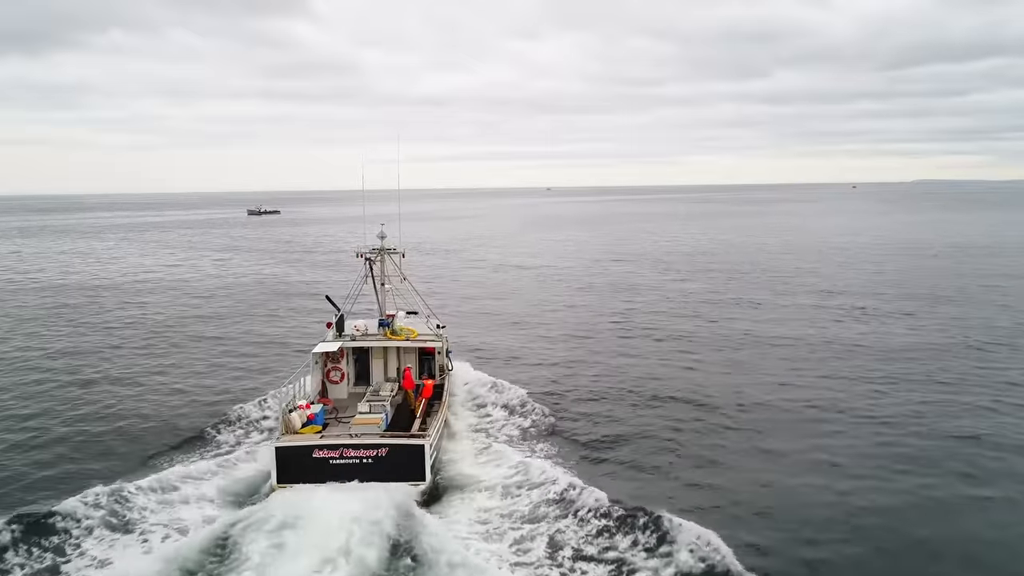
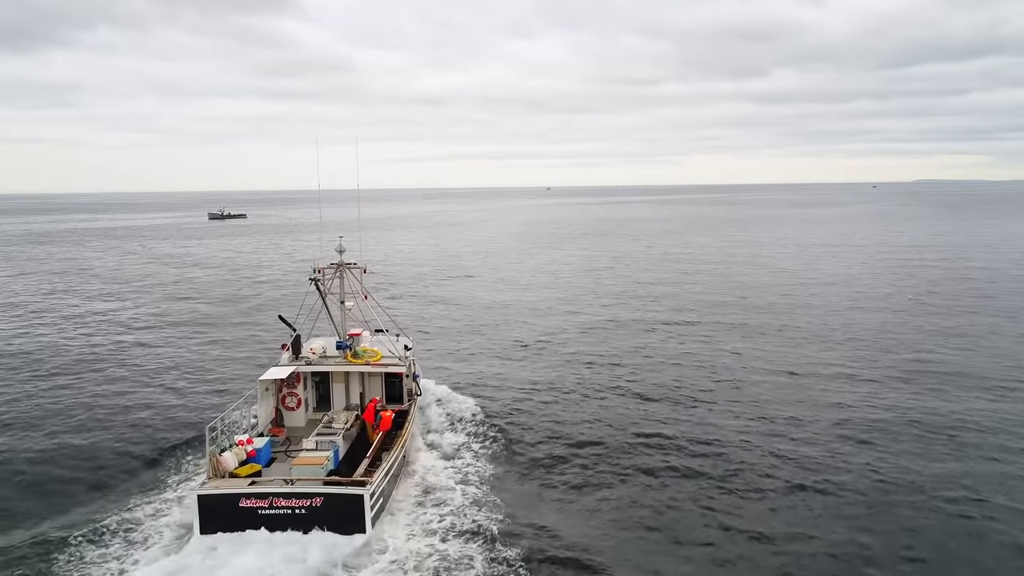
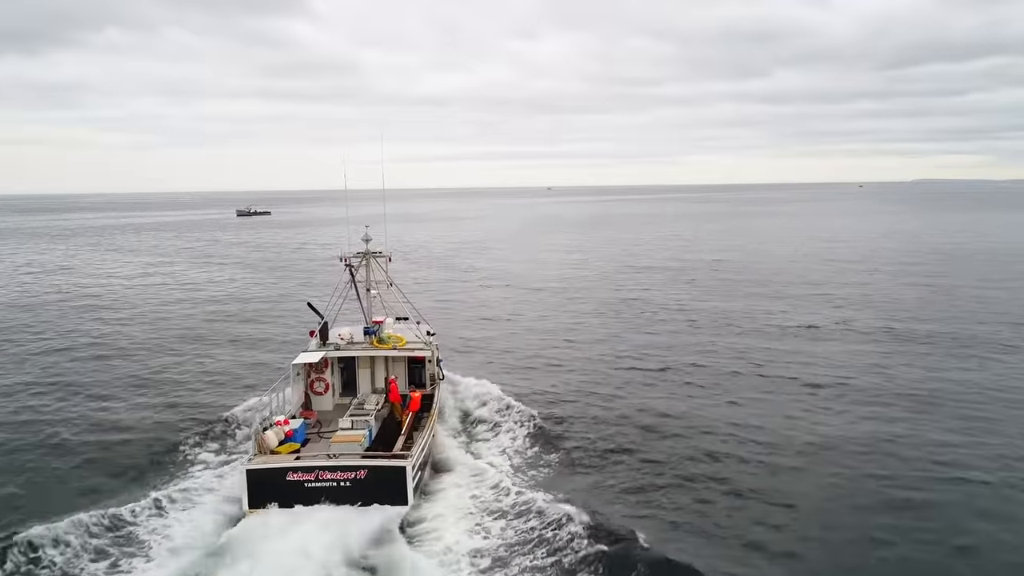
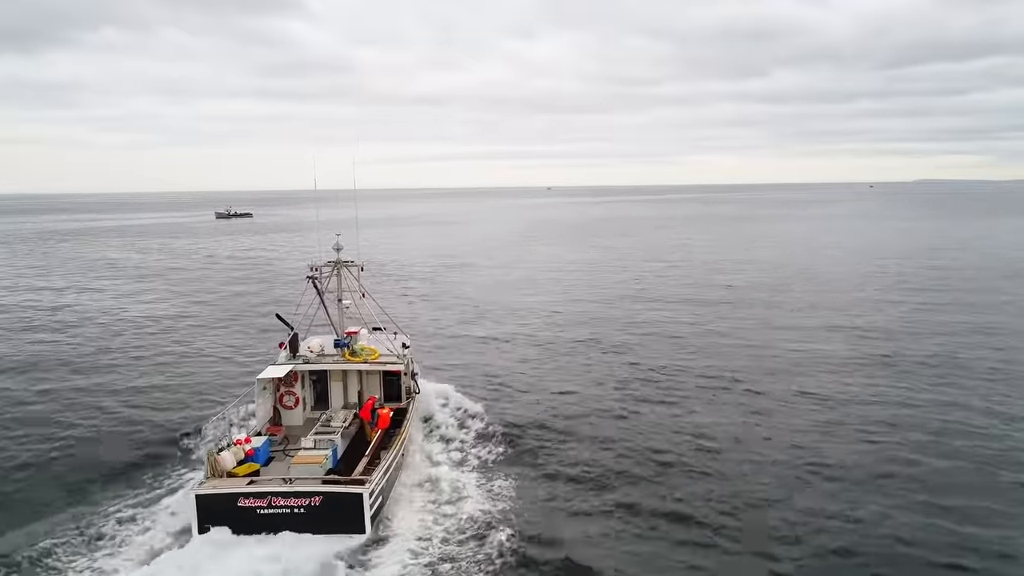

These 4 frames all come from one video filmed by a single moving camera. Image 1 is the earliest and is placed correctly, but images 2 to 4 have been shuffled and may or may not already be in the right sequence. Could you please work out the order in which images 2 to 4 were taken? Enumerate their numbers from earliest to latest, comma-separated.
3, 4, 2
